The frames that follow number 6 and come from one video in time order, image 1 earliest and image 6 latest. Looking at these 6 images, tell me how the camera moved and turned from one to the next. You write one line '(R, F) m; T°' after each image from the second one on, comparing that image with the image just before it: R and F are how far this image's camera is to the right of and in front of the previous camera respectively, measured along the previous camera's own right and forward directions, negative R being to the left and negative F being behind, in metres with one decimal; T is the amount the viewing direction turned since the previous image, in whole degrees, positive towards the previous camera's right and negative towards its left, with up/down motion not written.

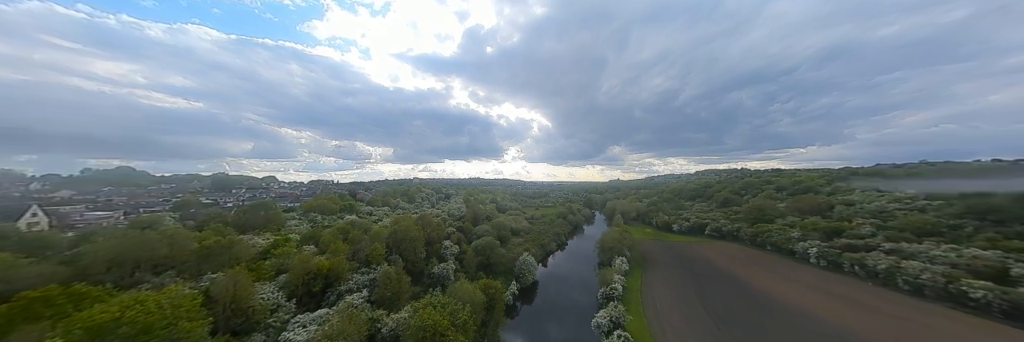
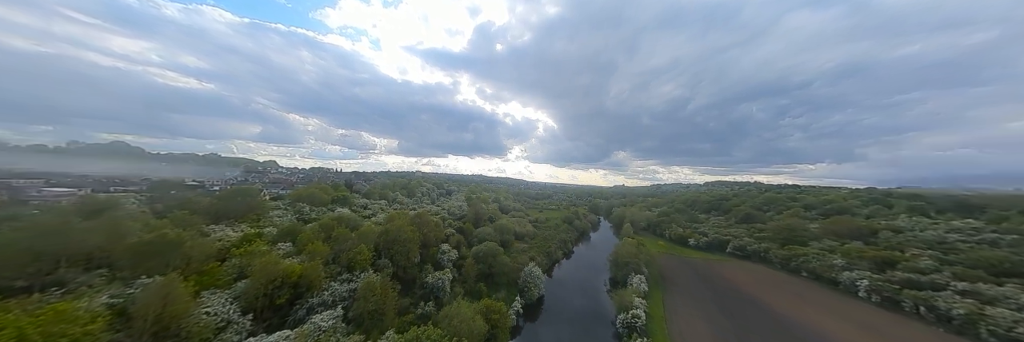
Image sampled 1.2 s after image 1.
(-1.1, +3.6) m; -1°
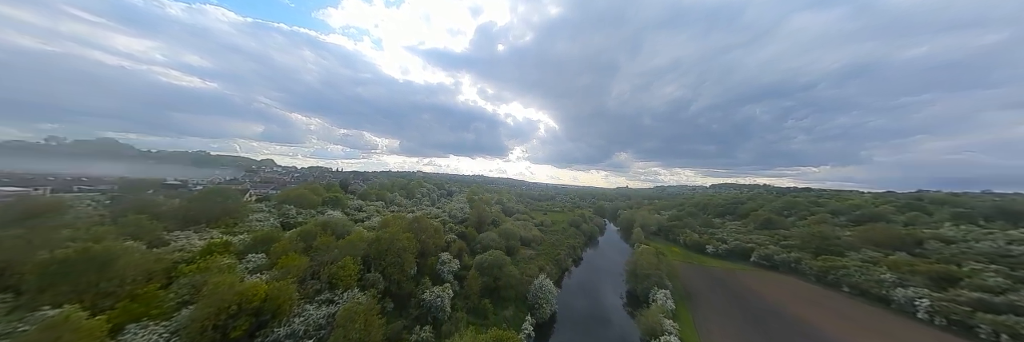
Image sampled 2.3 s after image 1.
(-1.0, +3.2) m; 0°
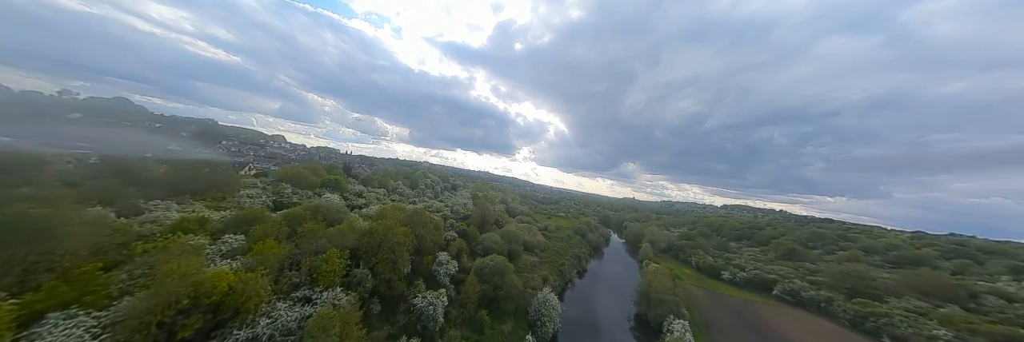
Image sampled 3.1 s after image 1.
(-0.9, +2.4) m; -1°
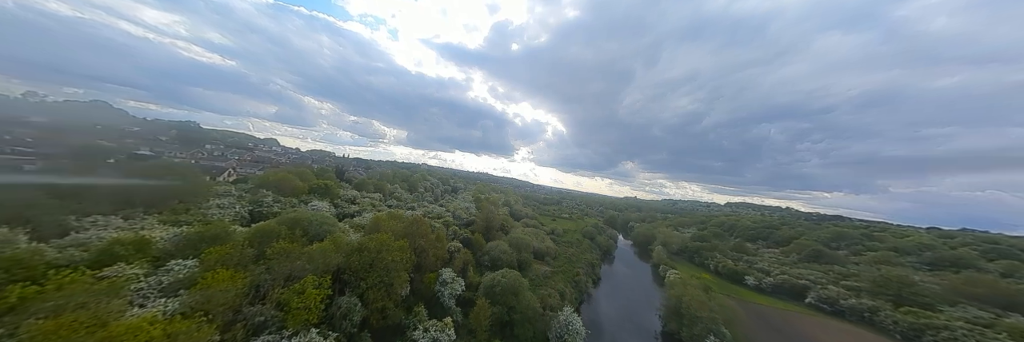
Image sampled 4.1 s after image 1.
(-1.4, +3.3) m; 0°
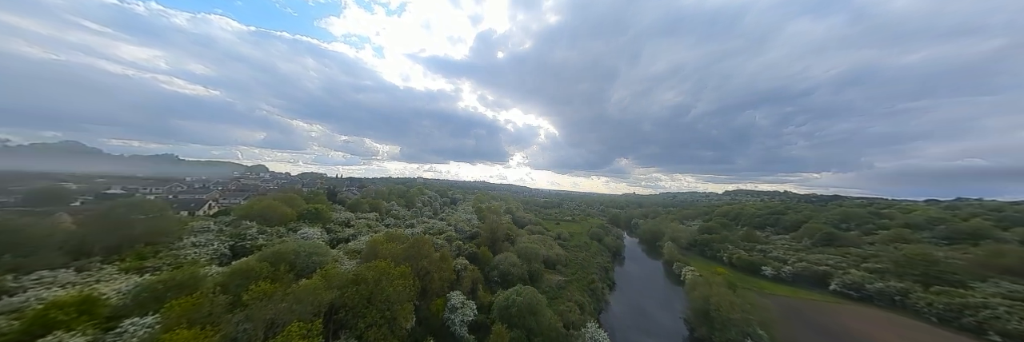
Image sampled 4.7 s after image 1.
(-0.8, +1.6) m; +1°
